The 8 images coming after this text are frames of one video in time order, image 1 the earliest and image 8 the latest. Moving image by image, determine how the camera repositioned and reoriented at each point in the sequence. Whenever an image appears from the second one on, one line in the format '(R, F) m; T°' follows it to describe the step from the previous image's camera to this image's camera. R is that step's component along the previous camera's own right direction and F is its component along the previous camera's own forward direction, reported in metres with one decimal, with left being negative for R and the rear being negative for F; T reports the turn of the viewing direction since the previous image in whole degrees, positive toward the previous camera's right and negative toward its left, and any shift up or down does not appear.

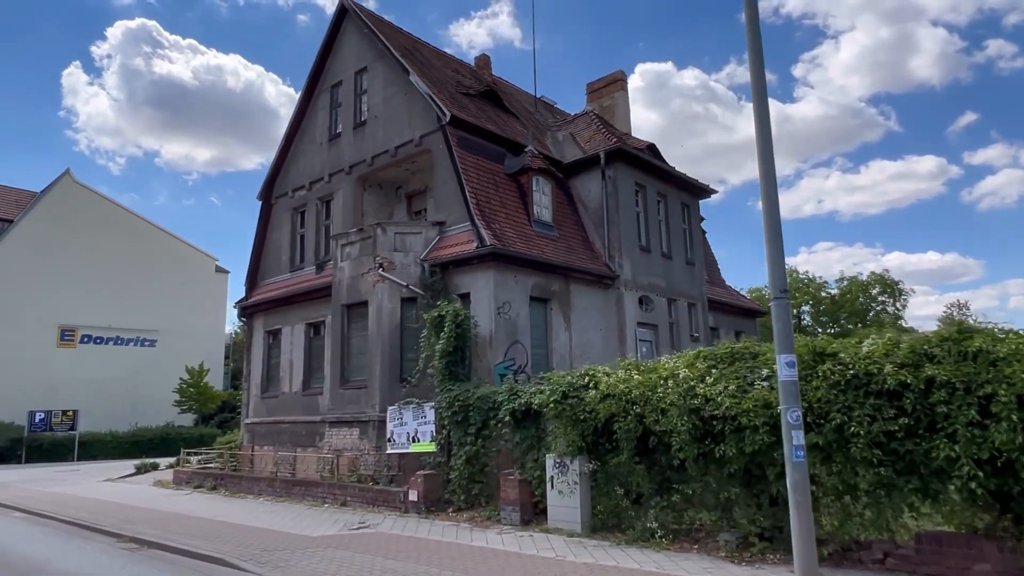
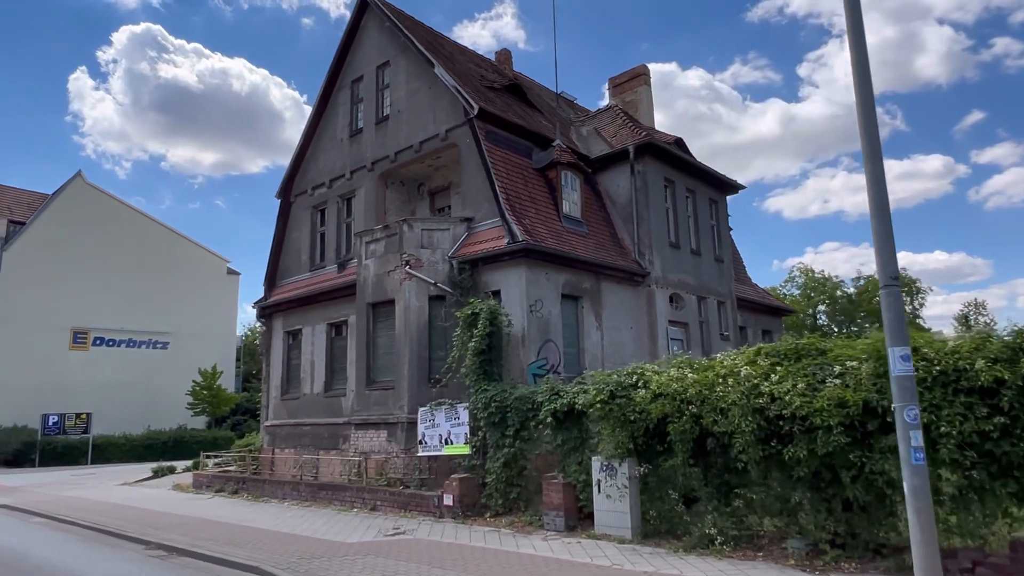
(-0.5, +0.4) m; 0°
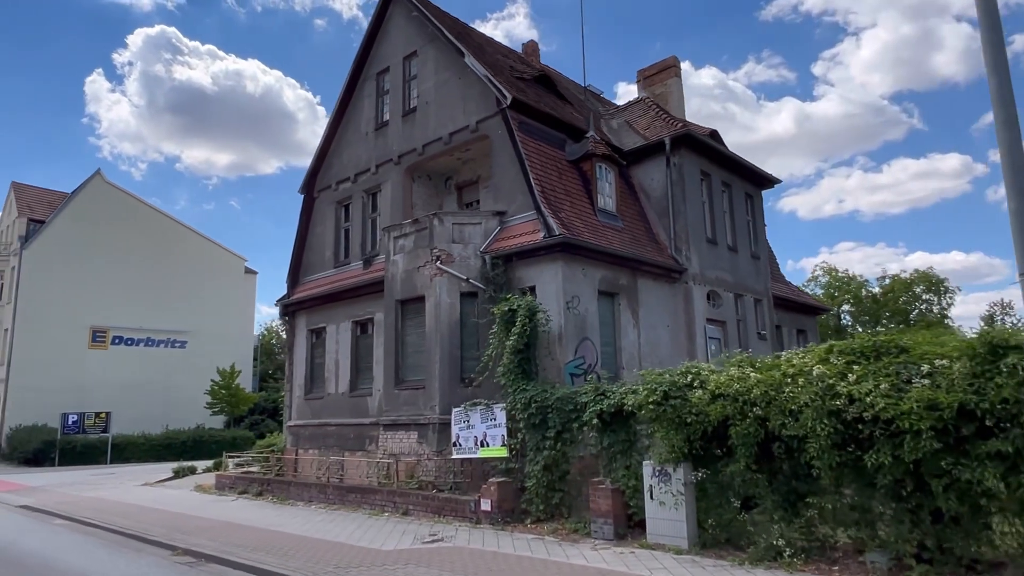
(-0.5, +0.5) m; -1°
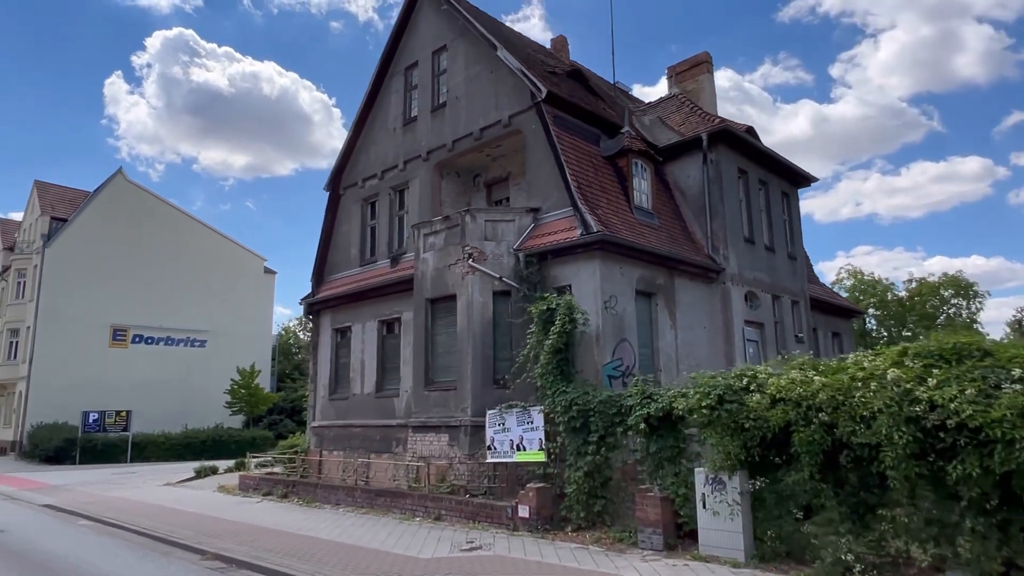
(-0.4, +0.4) m; -1°
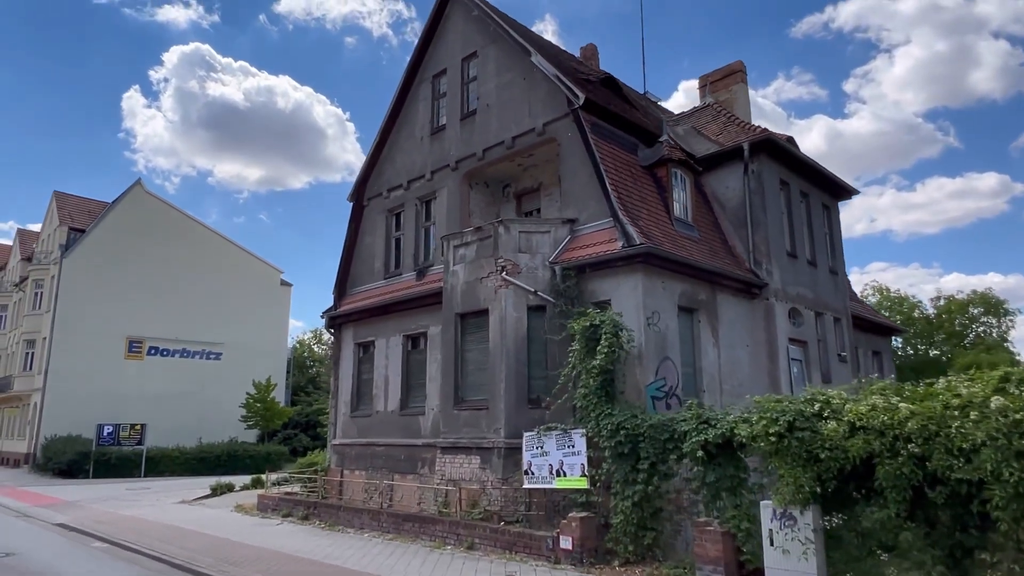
(-0.5, +0.6) m; -1°
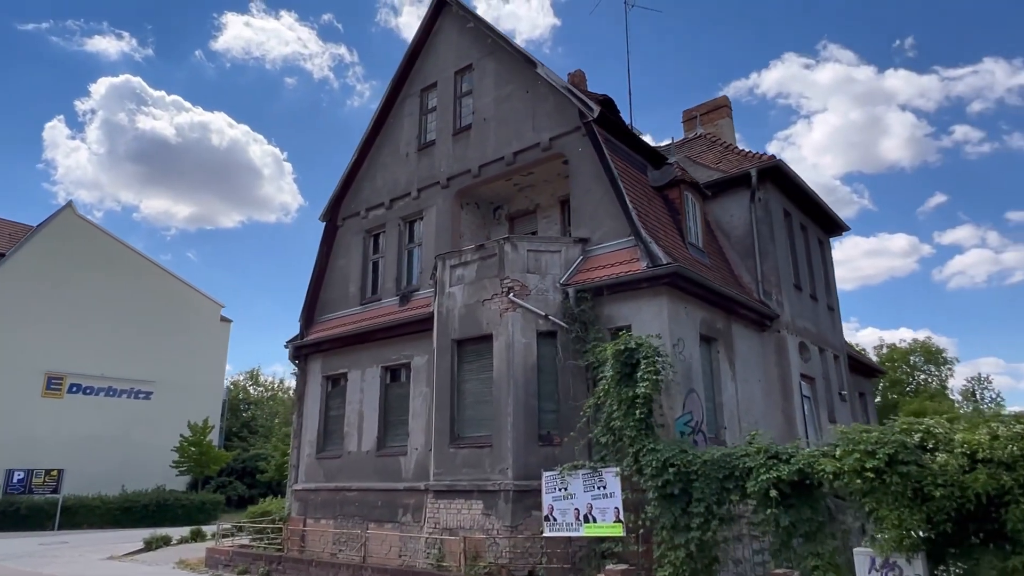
(-1.2, +1.3) m; +5°
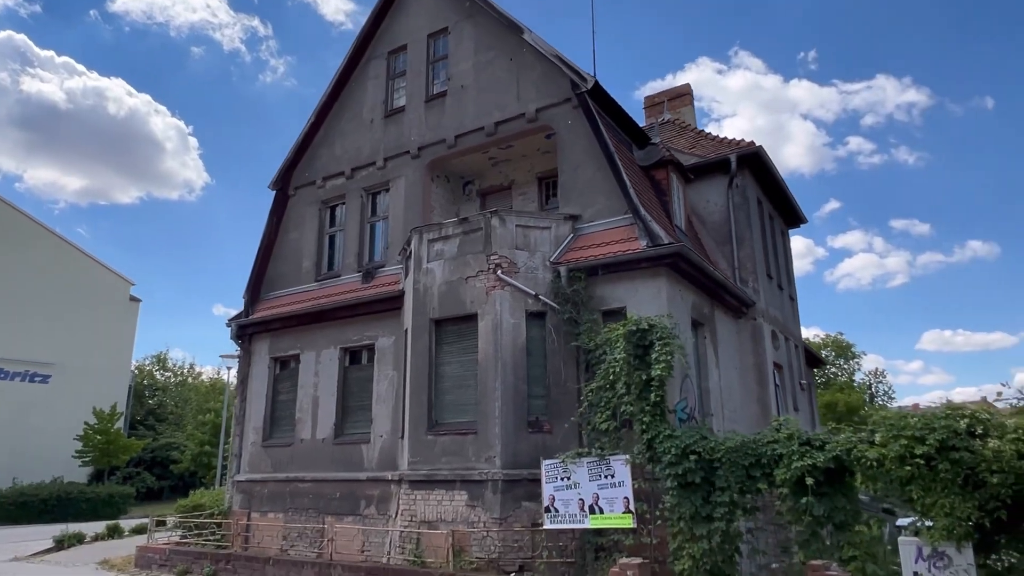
(-1.2, +0.8) m; +7°
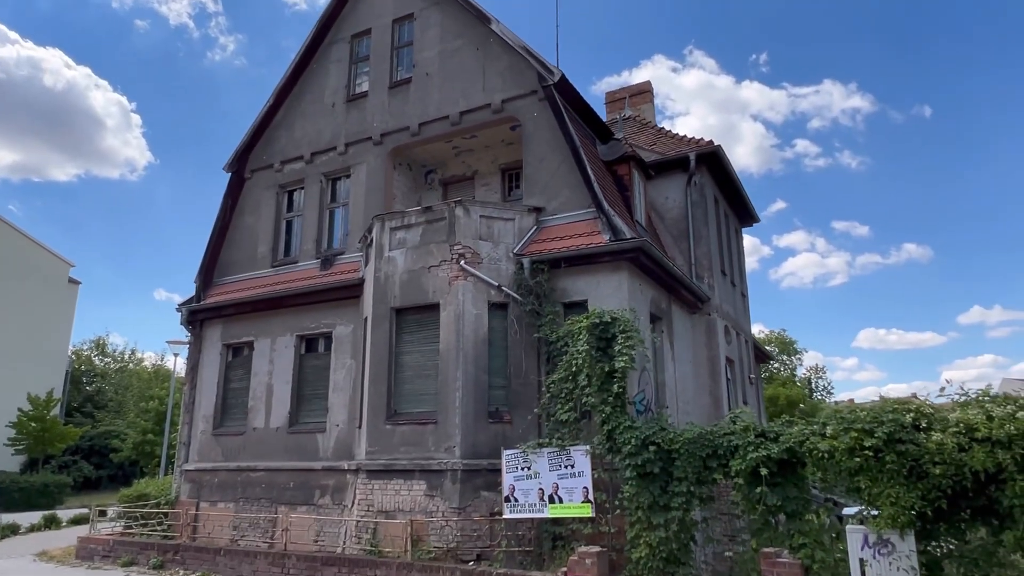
(-0.2, 0.0) m; +4°
